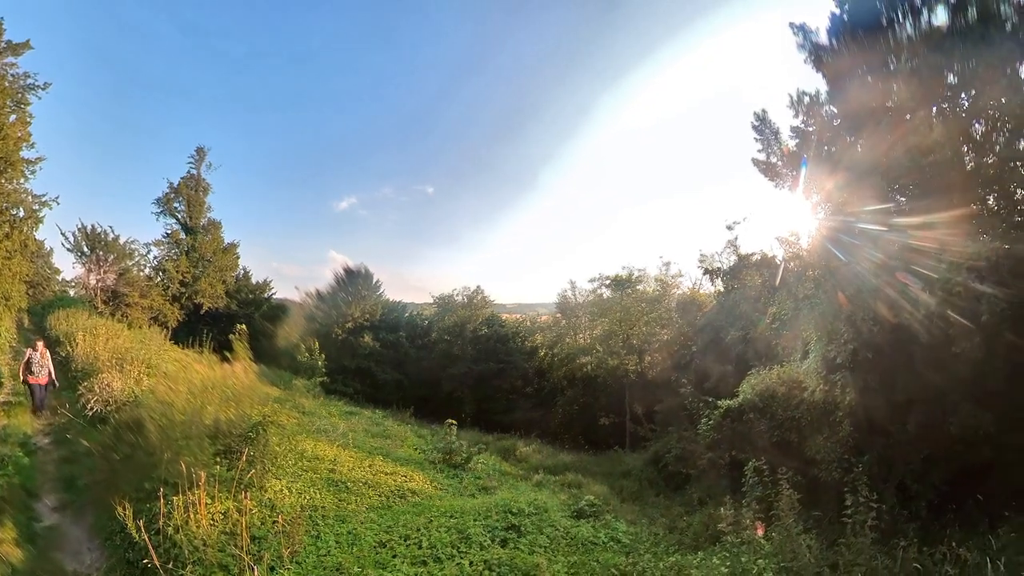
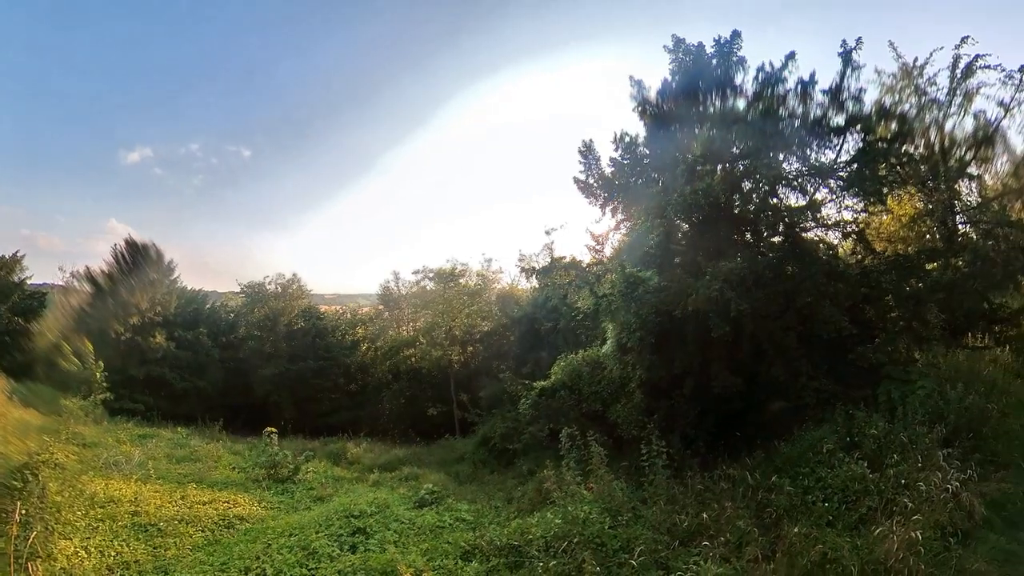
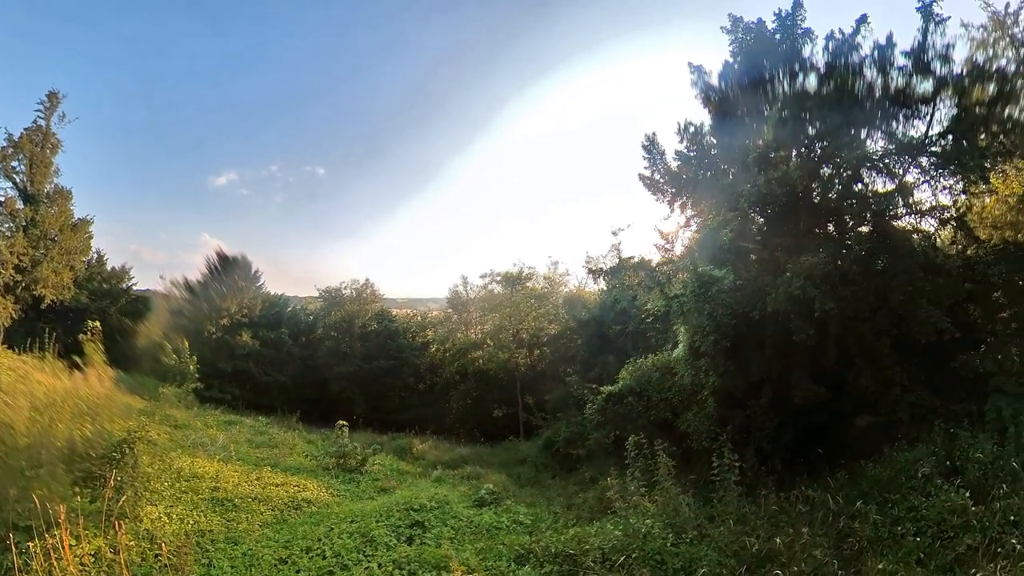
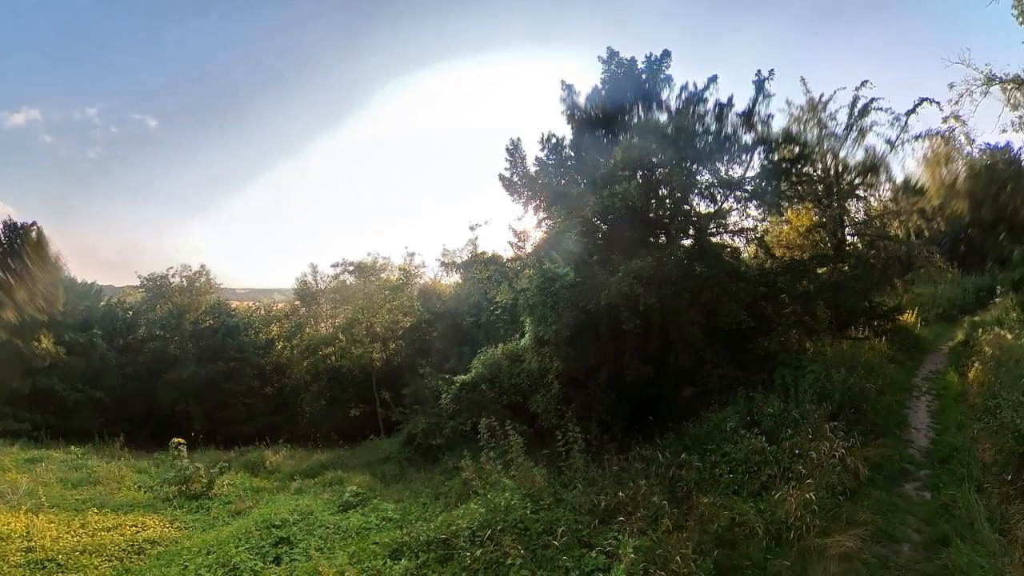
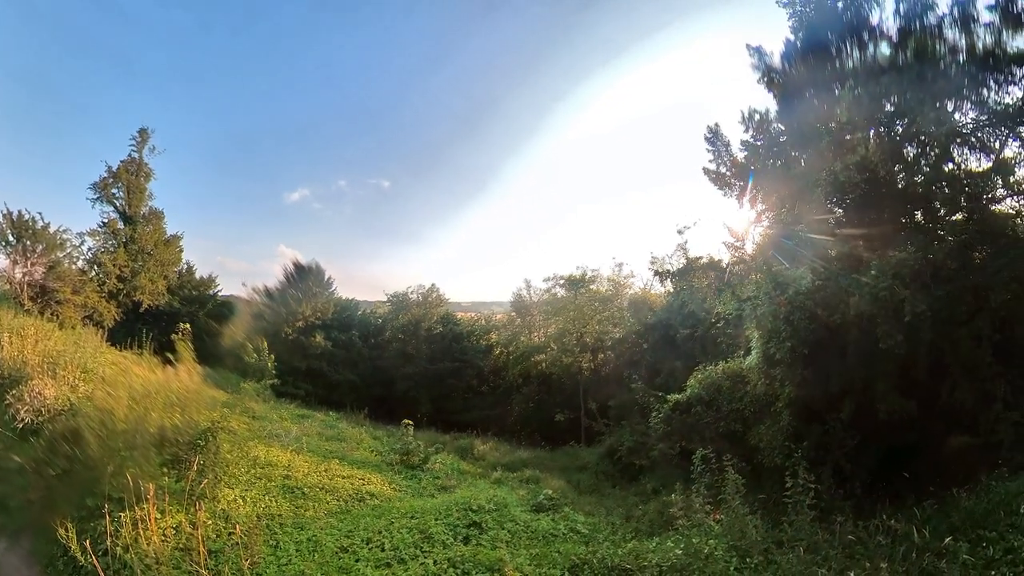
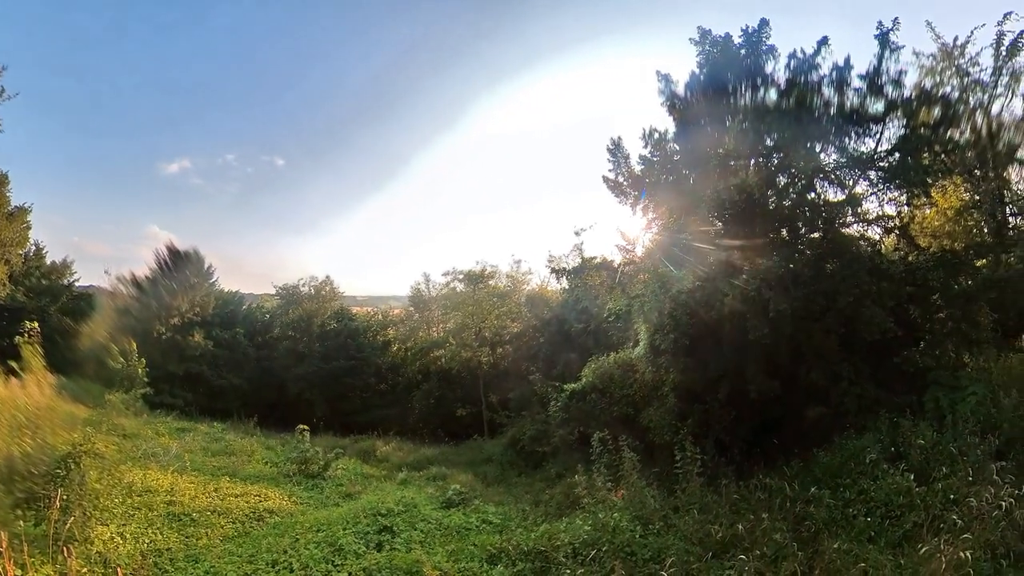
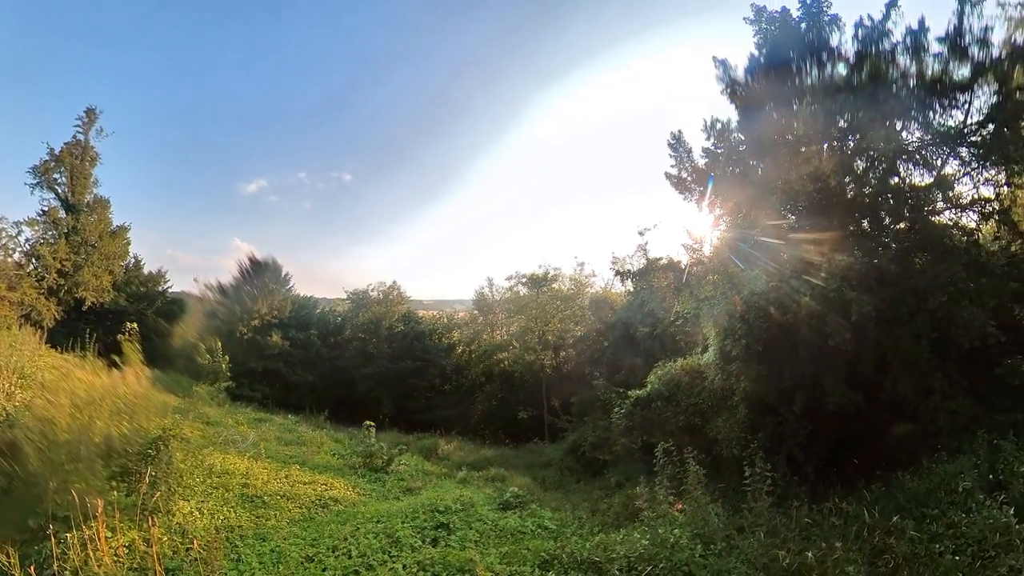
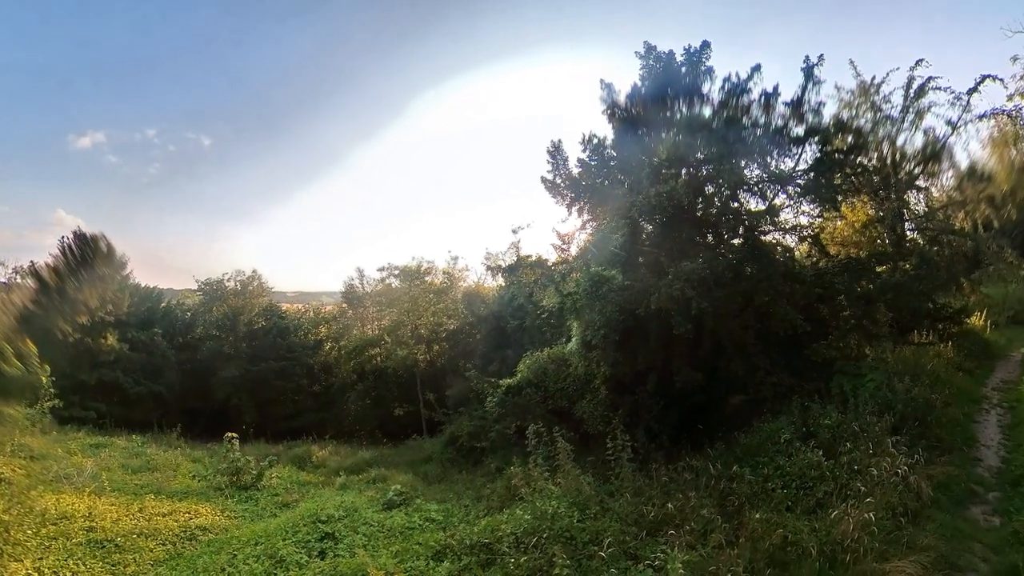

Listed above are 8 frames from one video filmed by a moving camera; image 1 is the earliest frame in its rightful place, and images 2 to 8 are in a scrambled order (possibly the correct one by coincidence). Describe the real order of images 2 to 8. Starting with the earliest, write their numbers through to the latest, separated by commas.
5, 7, 3, 6, 2, 8, 4
